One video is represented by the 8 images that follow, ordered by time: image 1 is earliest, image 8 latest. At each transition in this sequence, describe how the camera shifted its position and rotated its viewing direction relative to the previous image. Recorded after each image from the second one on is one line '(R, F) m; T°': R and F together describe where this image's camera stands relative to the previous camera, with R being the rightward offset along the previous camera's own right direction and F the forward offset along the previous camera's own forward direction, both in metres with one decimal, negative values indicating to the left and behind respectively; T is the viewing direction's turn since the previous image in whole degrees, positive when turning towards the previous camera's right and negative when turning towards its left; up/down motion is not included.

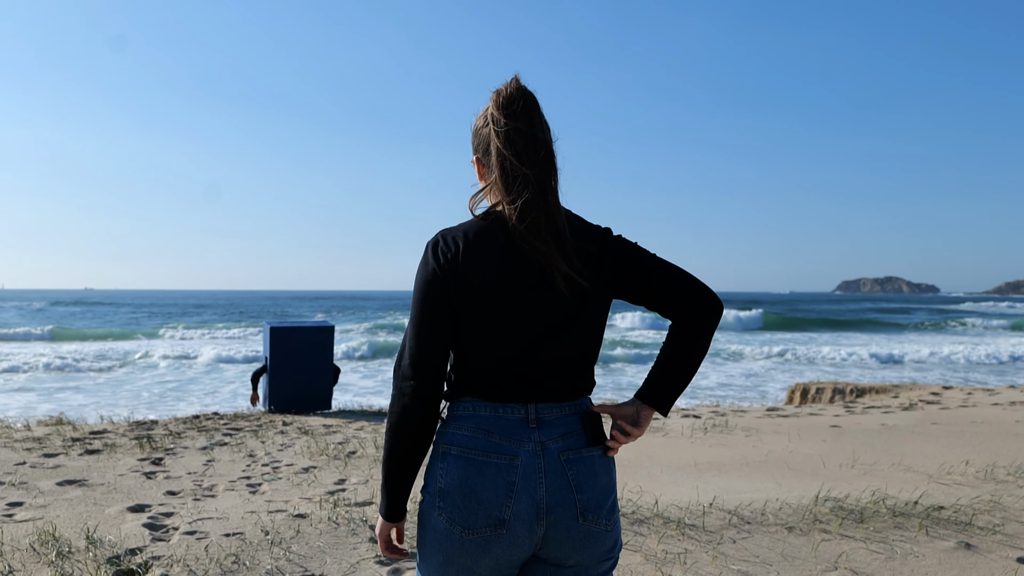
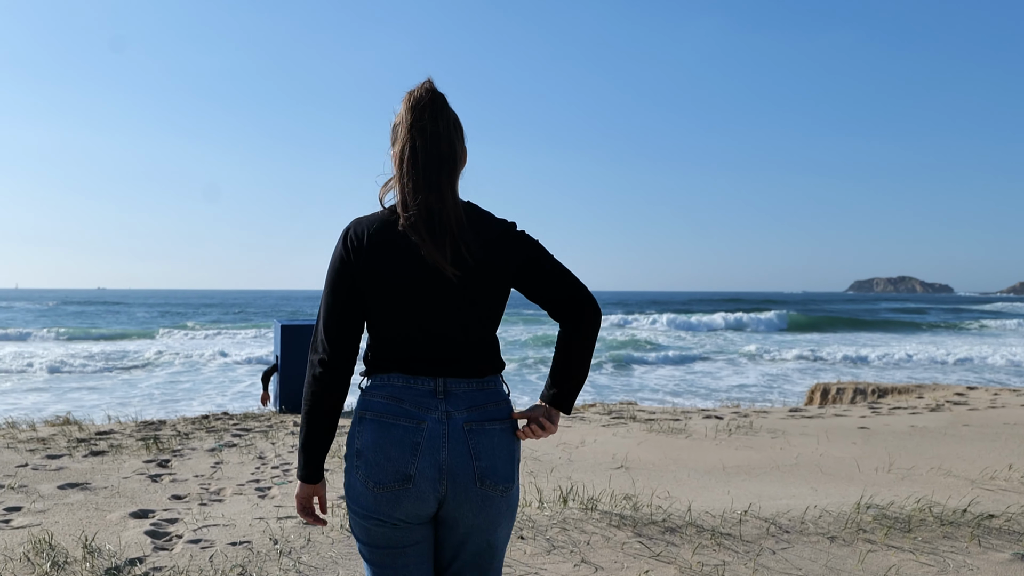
(-0.1, +0.3) m; -1°
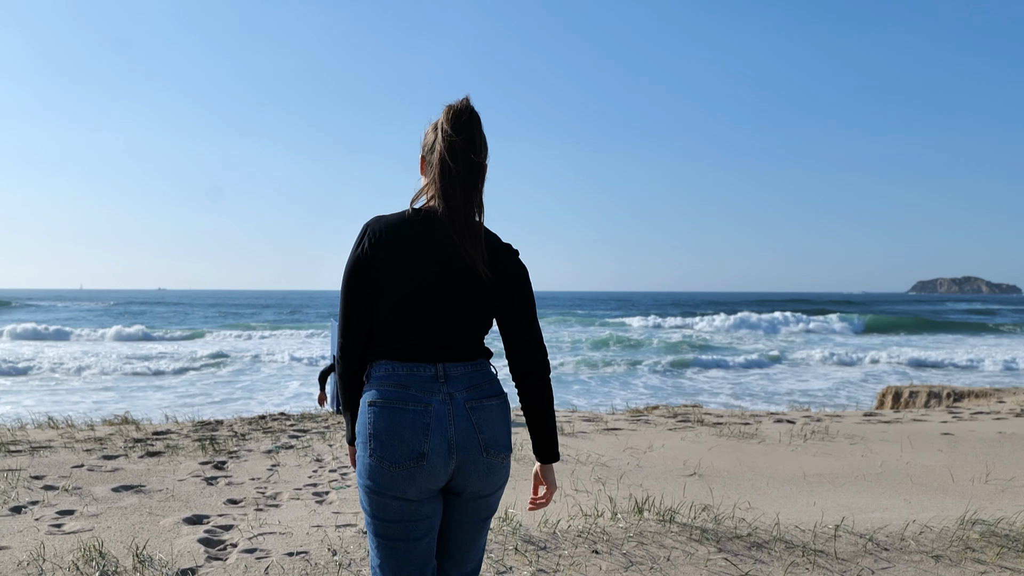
(-0.1, +0.3) m; -4°
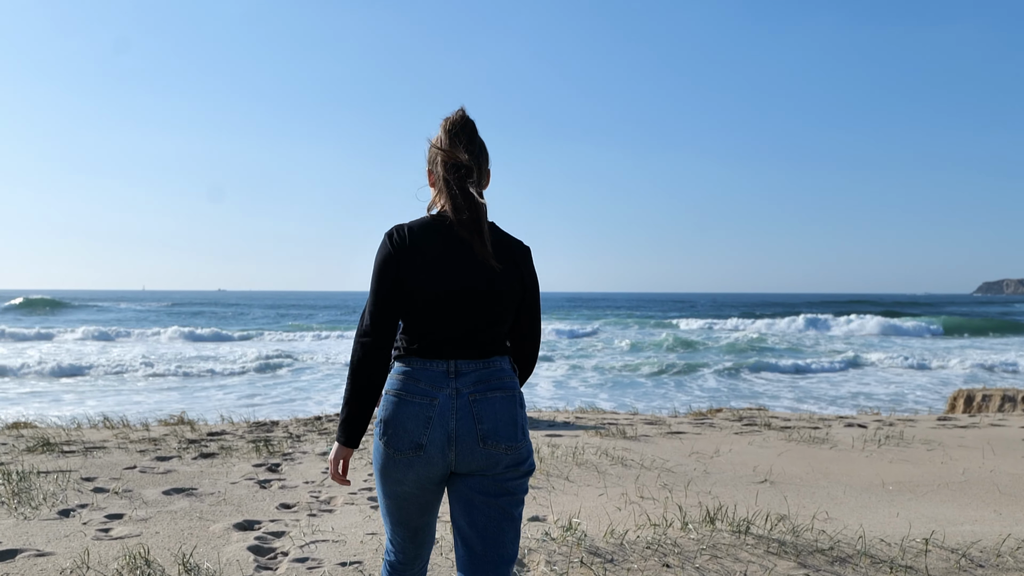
(-0.1, +0.2) m; -4°
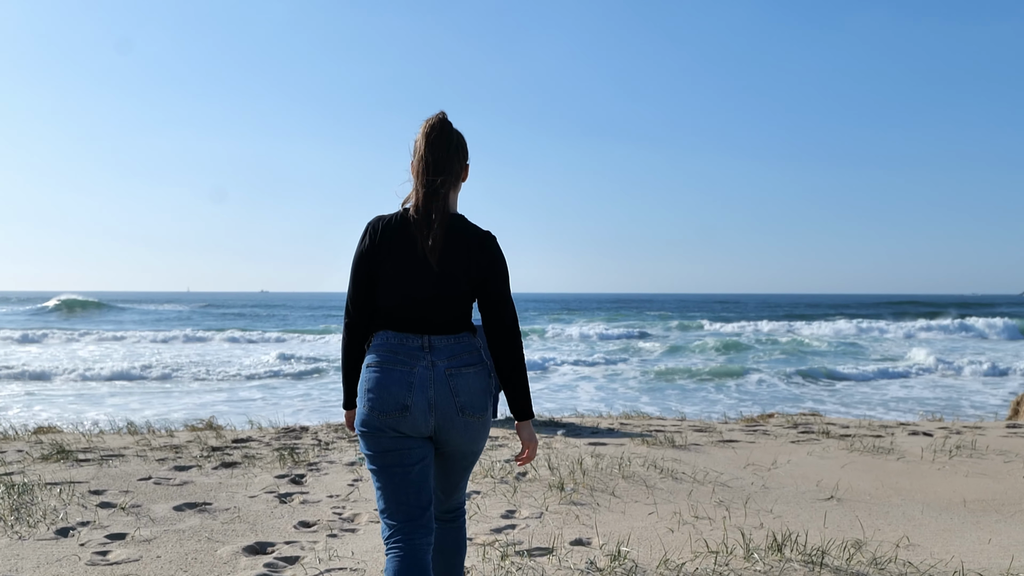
(0.0, +0.4) m; -3°
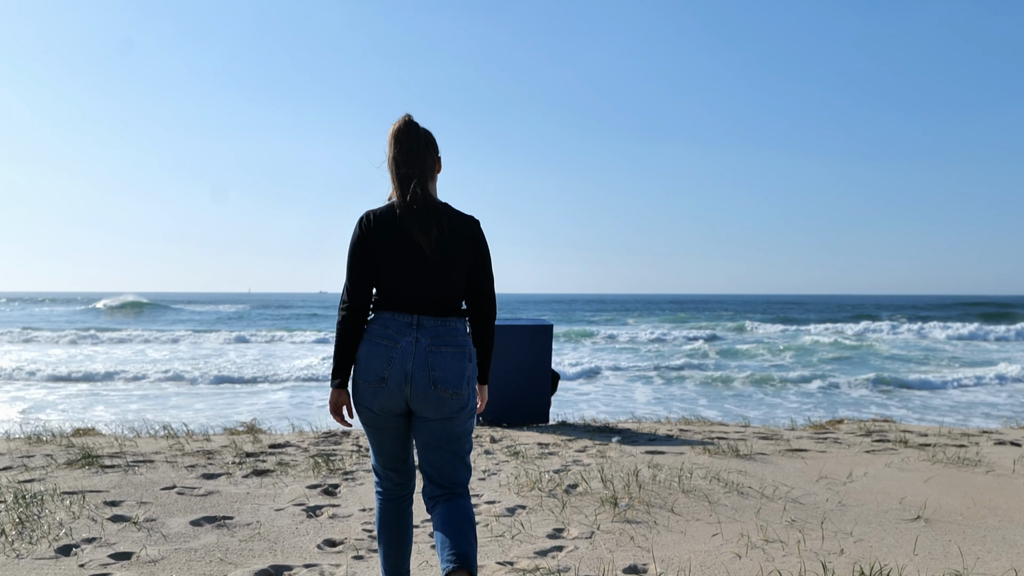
(0.0, +0.4) m; -4°
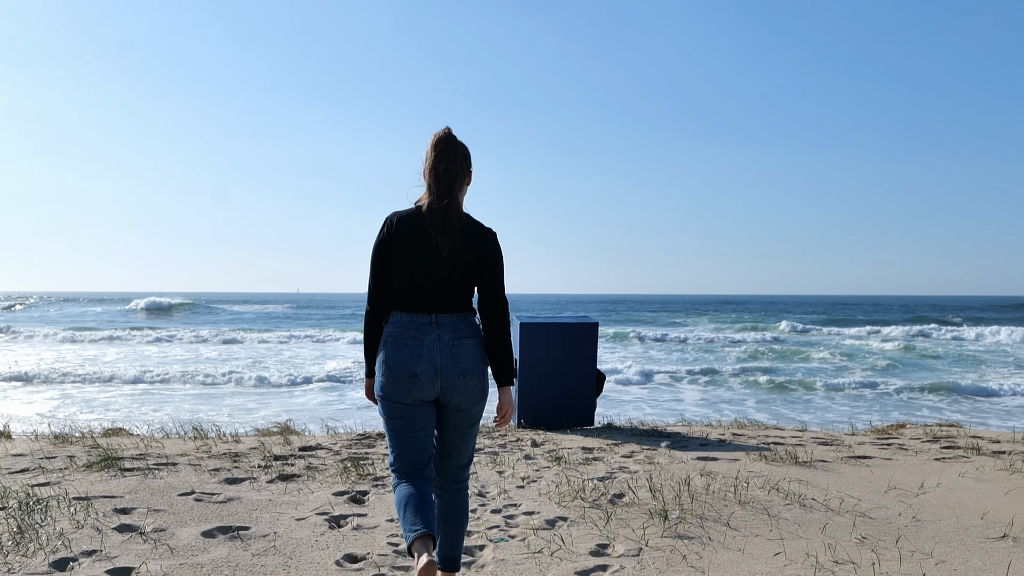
(0.0, +0.3) m; -3°
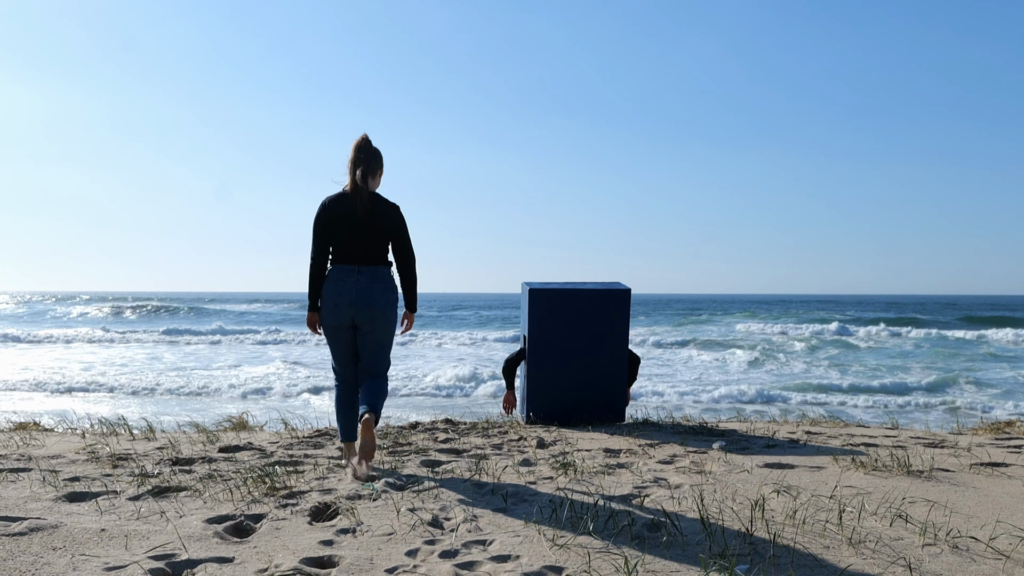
(+0.3, +1.3) m; -4°
